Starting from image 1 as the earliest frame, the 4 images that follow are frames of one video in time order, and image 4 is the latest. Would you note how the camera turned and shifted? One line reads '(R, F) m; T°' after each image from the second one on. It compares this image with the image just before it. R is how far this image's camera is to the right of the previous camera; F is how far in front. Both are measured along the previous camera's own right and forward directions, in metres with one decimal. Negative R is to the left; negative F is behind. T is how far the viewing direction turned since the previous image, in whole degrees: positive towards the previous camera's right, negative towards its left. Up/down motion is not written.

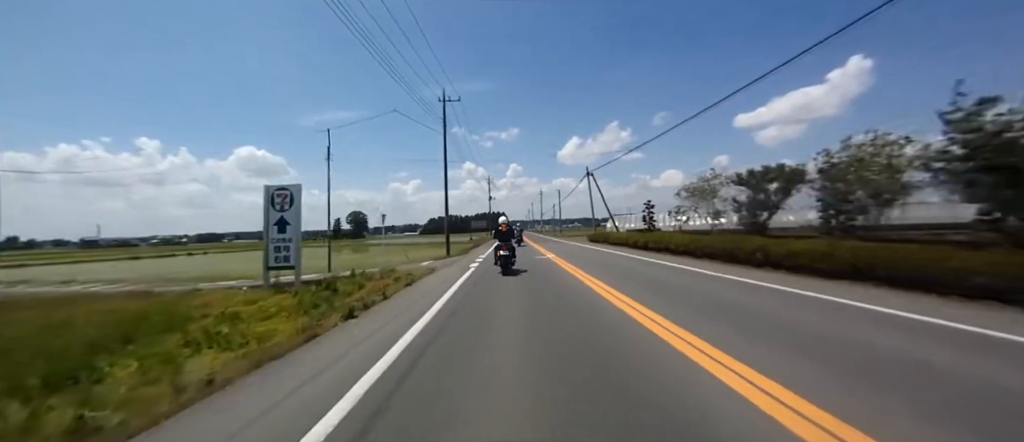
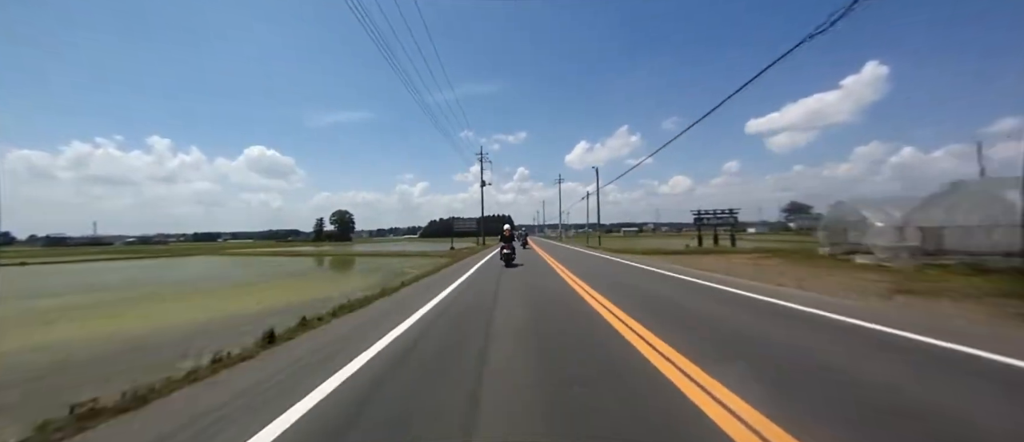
(-0.1, +0.9) m; -1°
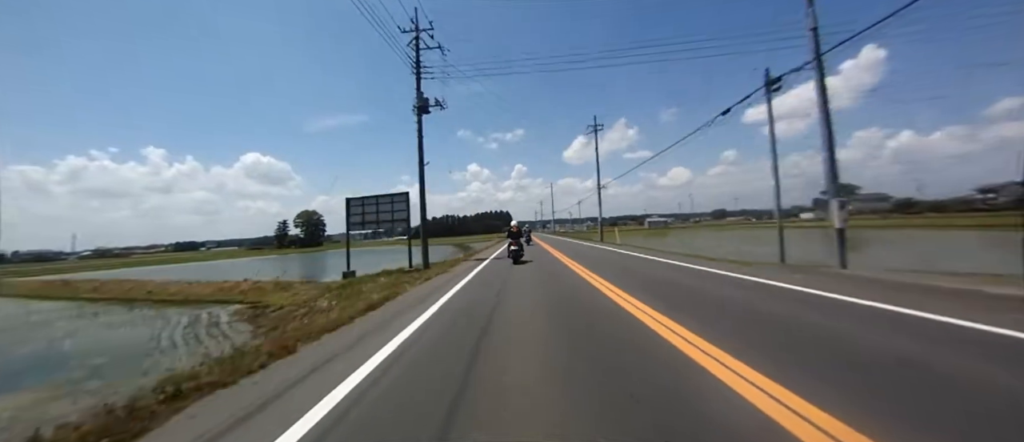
(0.0, +1.0) m; 0°
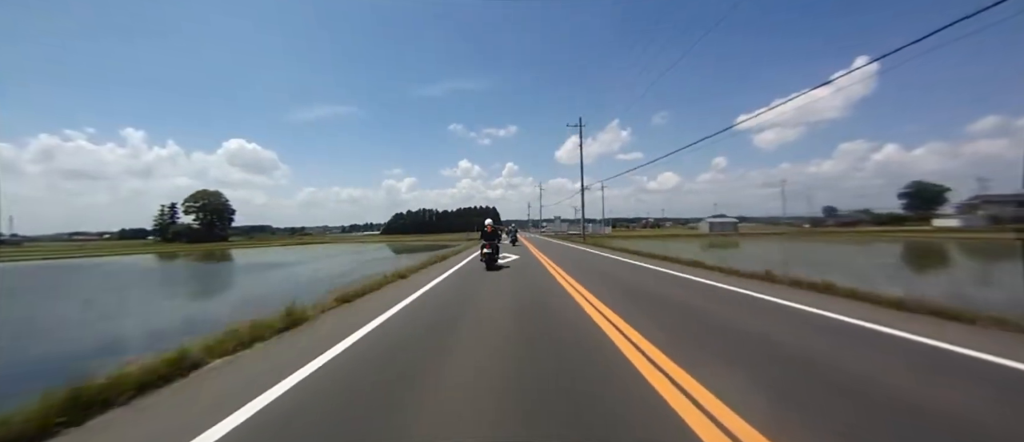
(0.0, +1.4) m; +2°
